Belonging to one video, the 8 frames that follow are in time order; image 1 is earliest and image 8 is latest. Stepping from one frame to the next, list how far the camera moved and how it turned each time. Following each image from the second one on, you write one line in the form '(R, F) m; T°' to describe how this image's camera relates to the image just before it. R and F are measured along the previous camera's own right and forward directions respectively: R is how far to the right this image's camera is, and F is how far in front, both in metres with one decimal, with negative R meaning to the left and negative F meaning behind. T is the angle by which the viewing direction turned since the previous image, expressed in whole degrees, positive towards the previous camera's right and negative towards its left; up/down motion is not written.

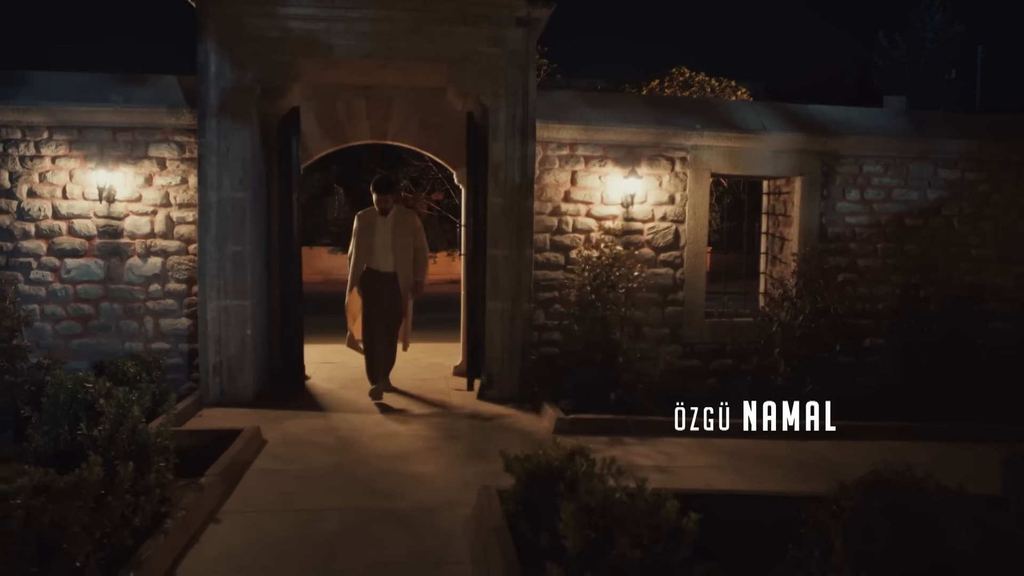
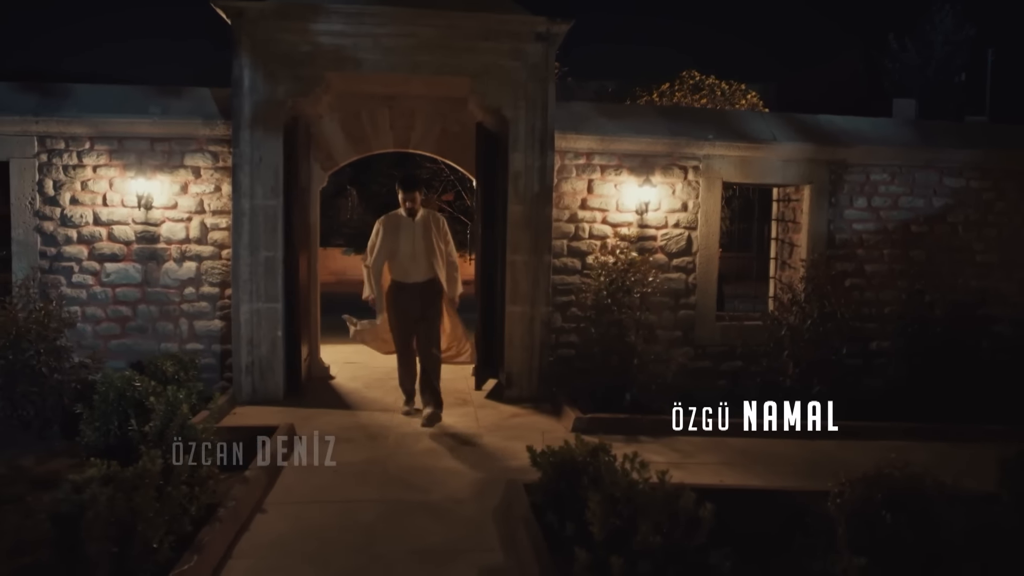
(-0.1, -0.2) m; -1°
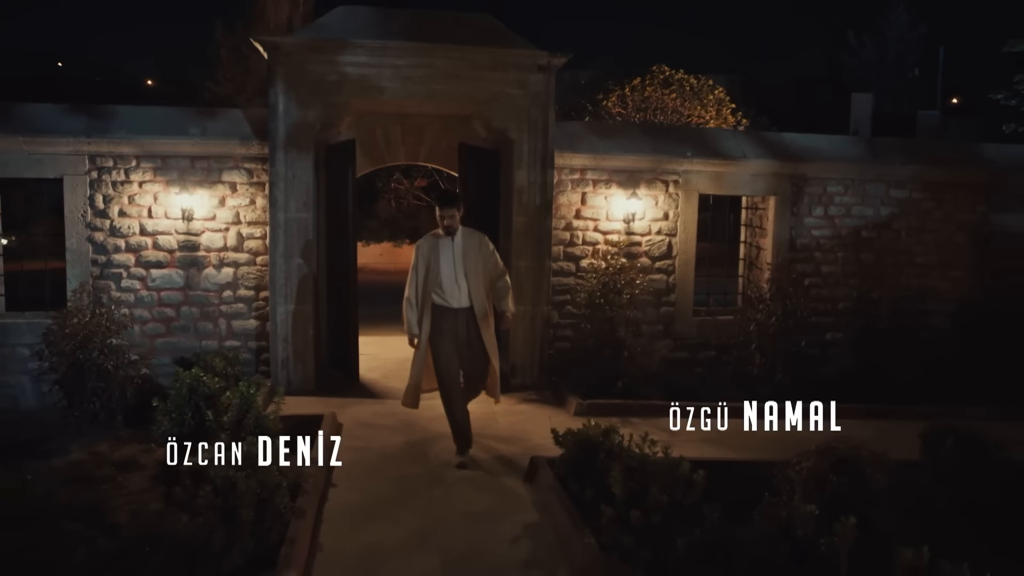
(-0.4, -0.8) m; +3°
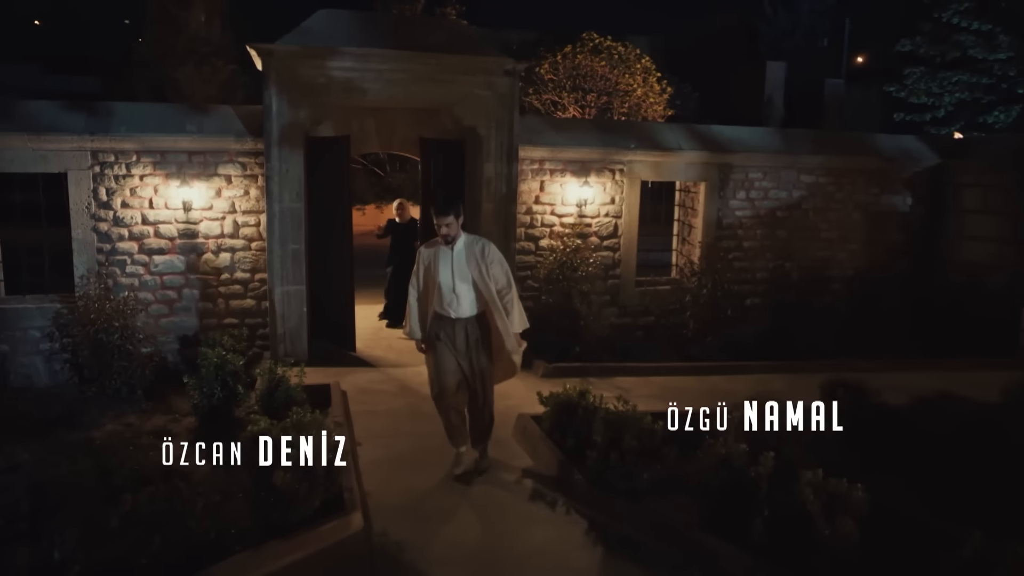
(-0.5, -1.0) m; +6°
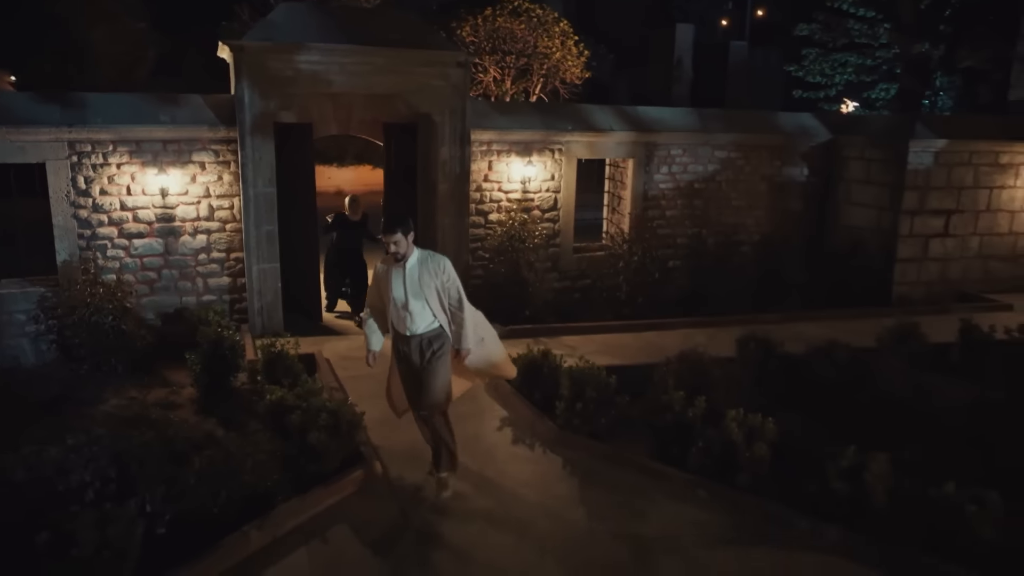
(-0.5, -0.9) m; +7°
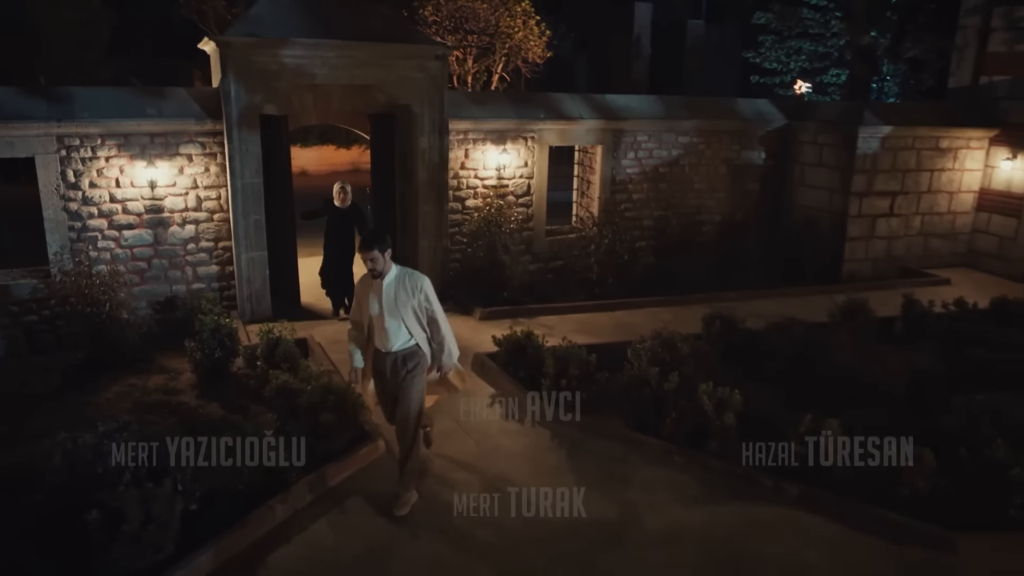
(-0.2, -0.4) m; +3°
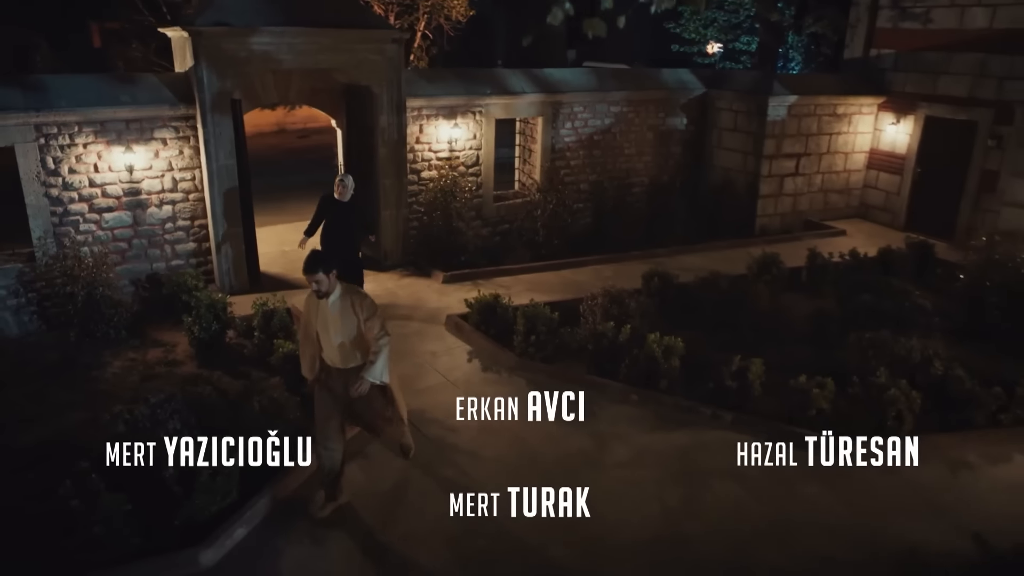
(-0.6, -0.9) m; +6°
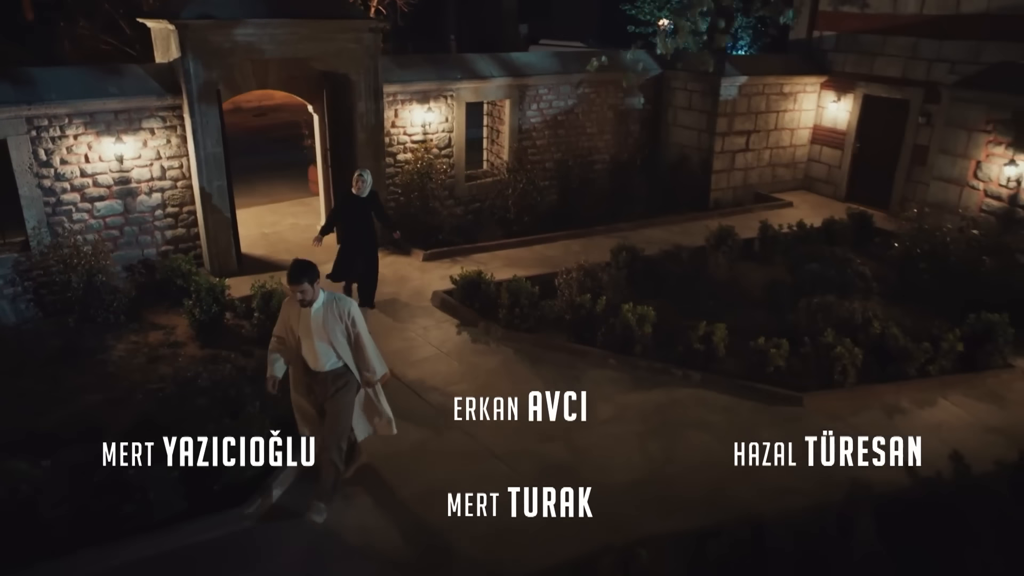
(-0.4, -0.6) m; +4°
